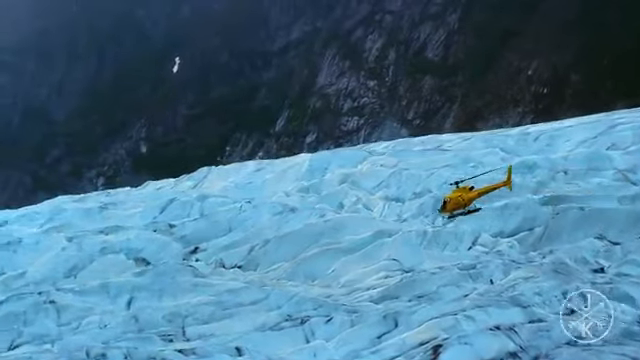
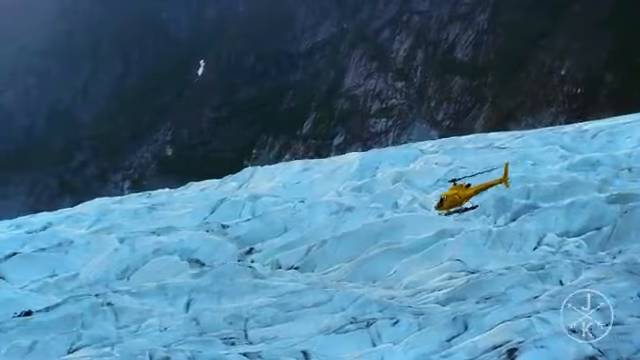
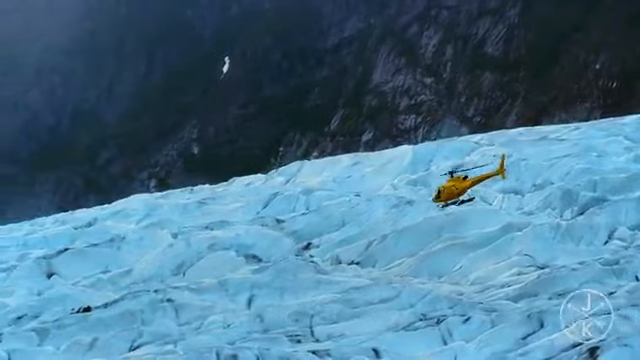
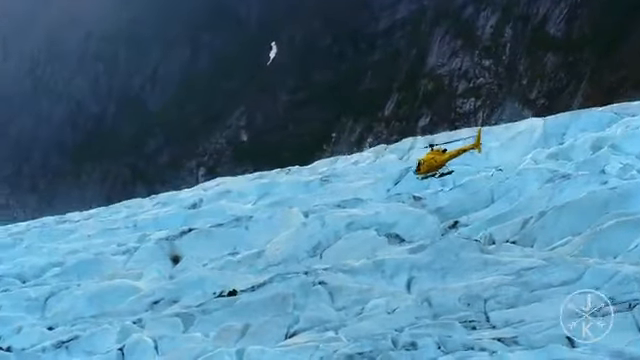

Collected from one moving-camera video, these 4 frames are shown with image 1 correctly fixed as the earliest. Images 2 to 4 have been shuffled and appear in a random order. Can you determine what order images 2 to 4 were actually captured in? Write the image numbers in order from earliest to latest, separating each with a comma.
2, 3, 4
